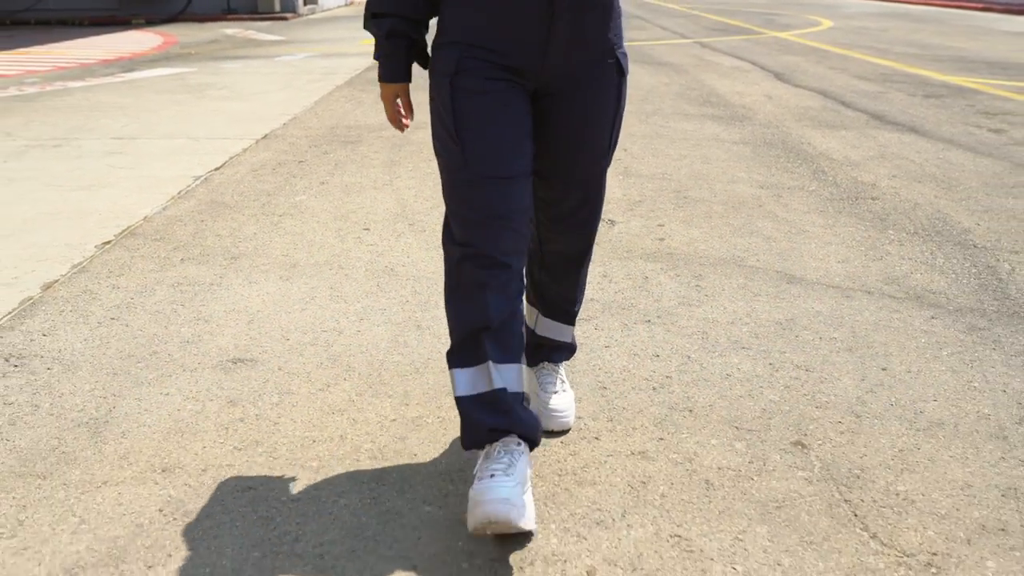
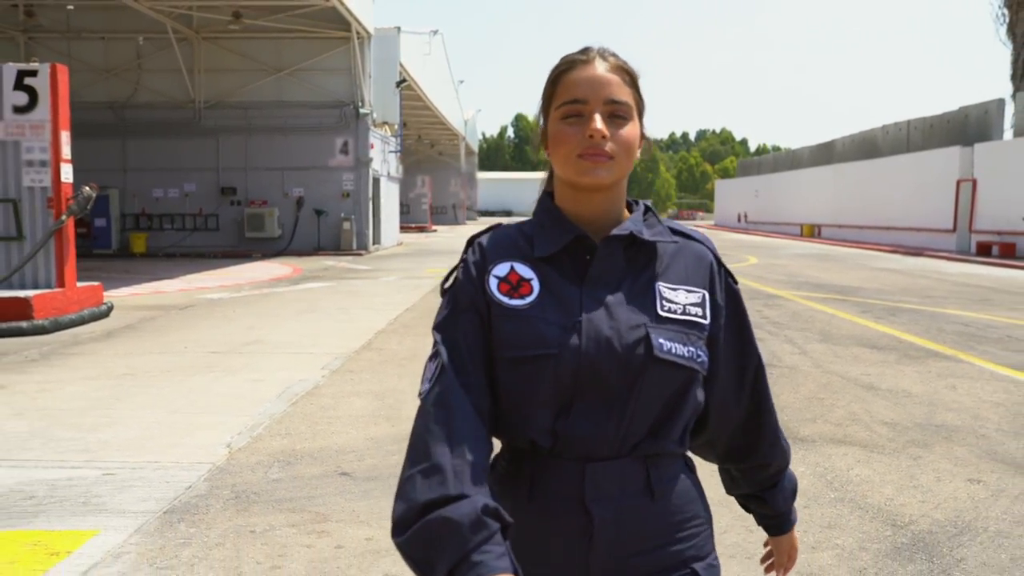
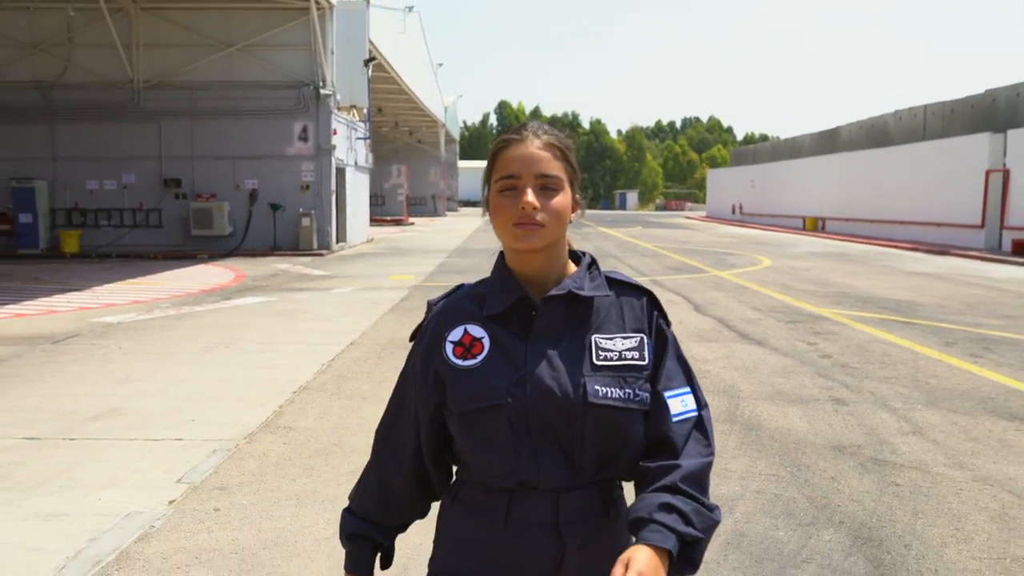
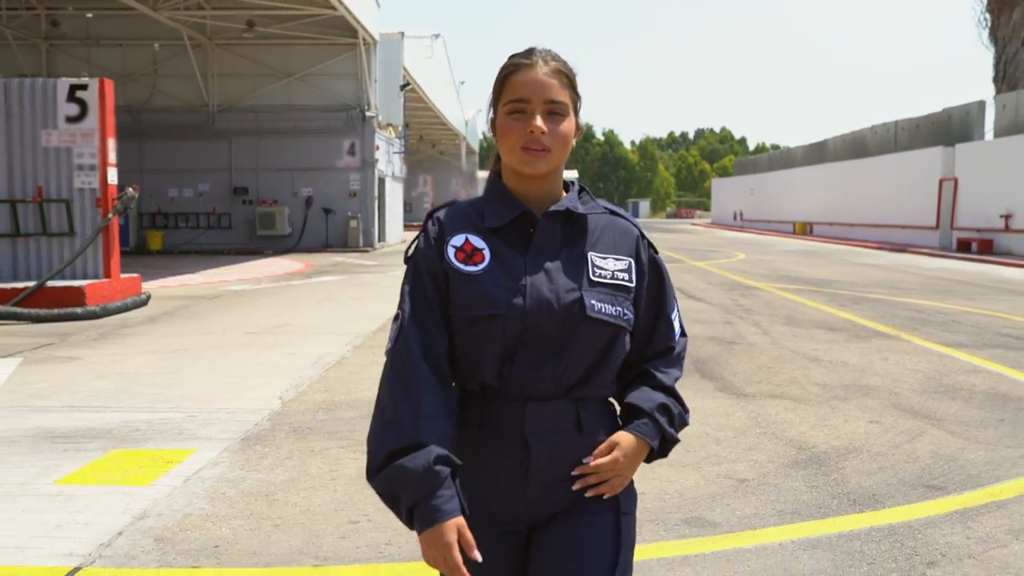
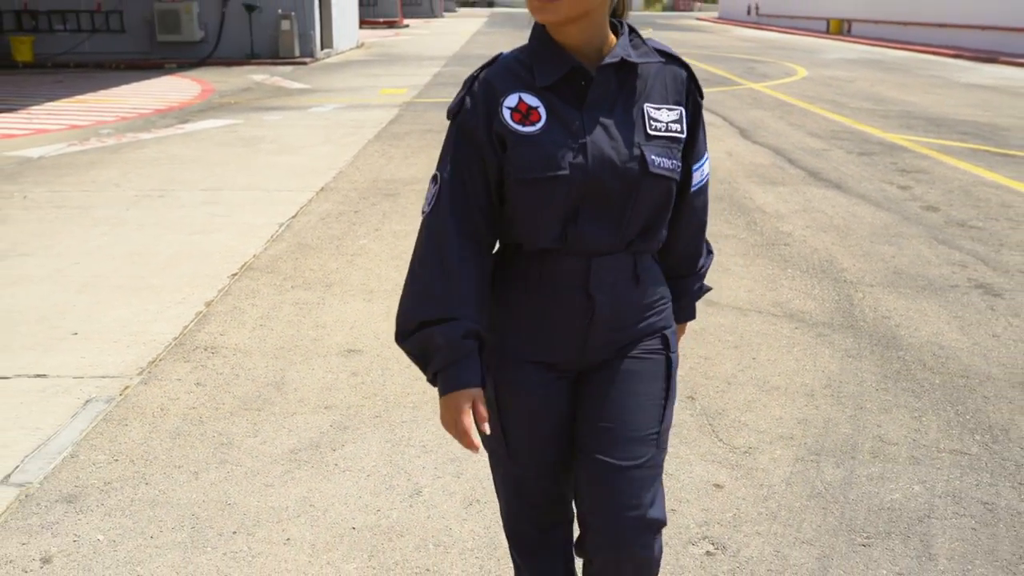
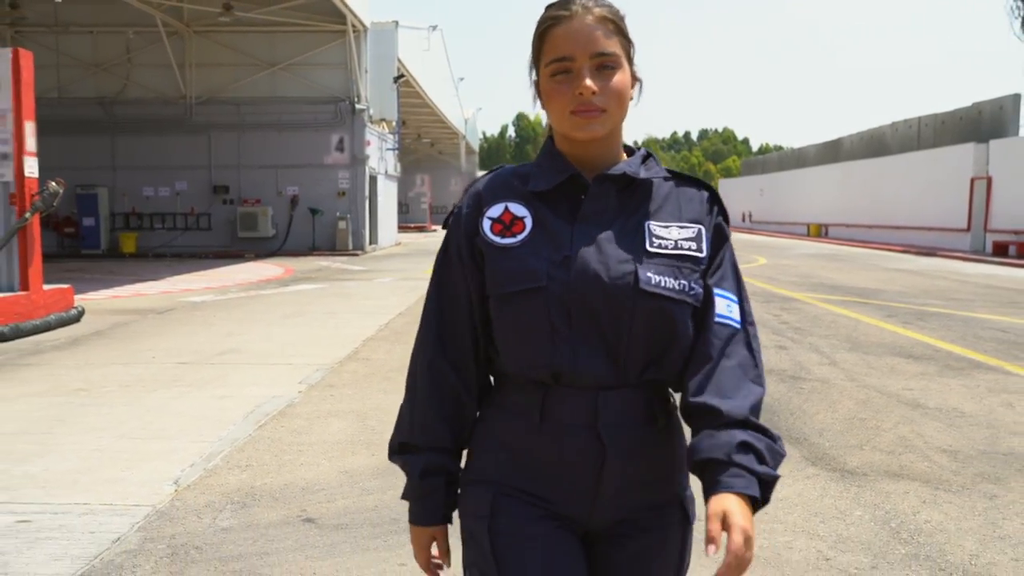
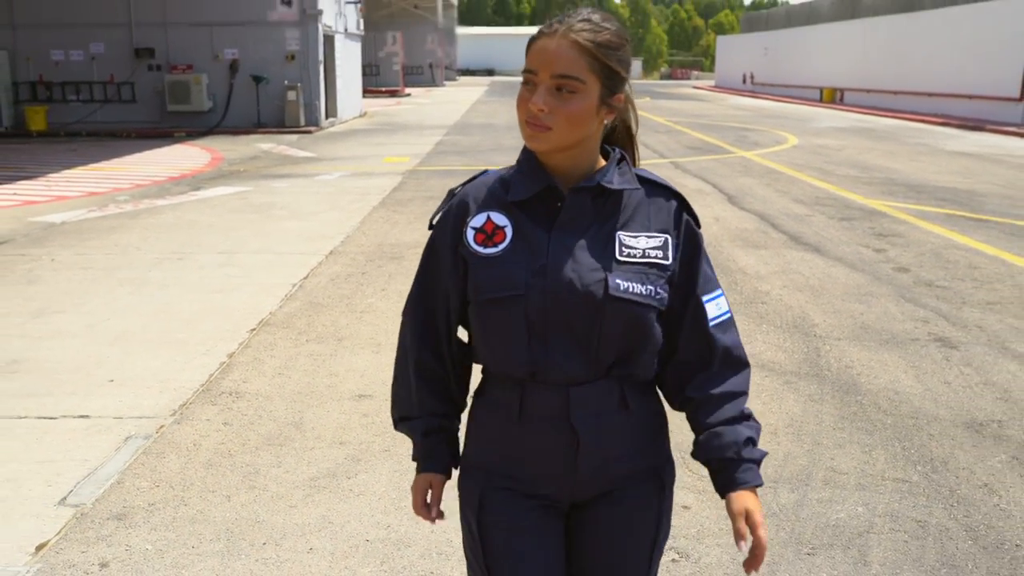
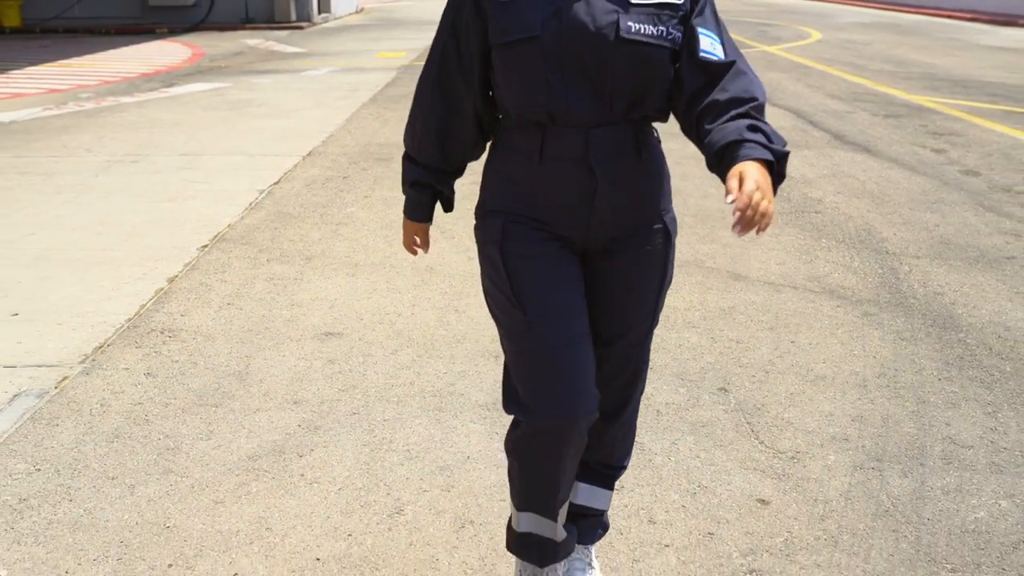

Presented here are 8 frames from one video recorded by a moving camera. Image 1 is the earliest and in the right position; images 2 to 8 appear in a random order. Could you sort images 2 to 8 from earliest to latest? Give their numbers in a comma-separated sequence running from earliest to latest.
8, 5, 7, 3, 6, 2, 4
